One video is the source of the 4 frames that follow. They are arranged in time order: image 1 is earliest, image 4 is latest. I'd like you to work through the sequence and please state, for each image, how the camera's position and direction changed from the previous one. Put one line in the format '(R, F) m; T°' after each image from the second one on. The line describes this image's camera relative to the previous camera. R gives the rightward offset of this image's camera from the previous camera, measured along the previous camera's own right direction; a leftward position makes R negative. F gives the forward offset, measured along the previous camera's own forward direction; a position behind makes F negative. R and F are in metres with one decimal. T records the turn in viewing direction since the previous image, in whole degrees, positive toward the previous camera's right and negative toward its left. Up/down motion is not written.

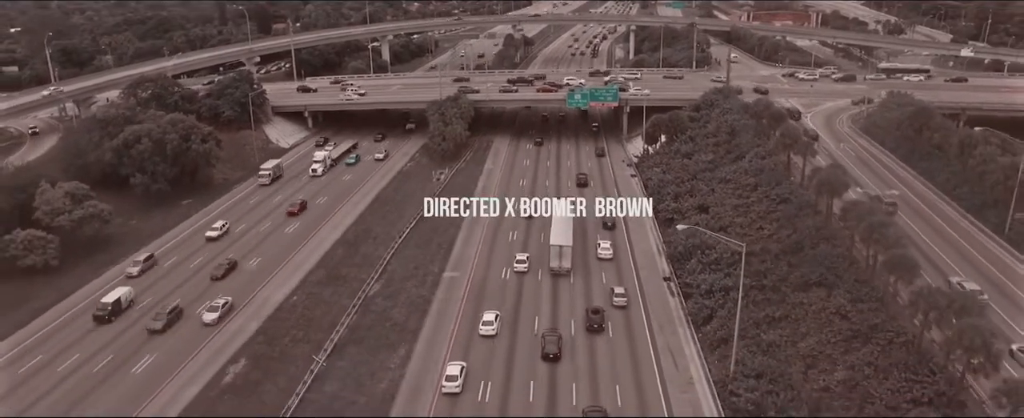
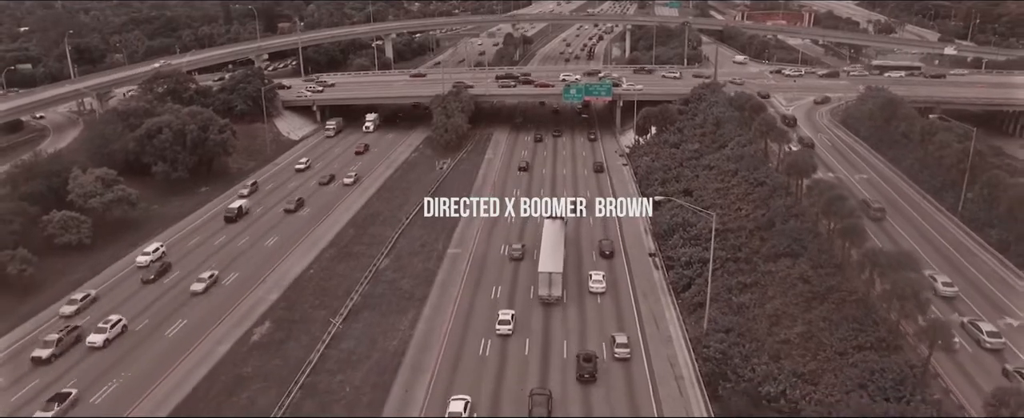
(+0.1, -4.1) m; 0°
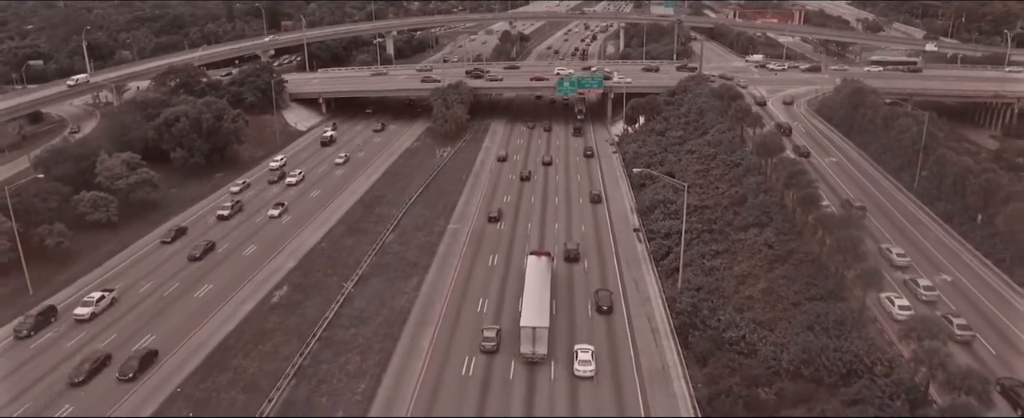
(+0.2, -4.3) m; 0°
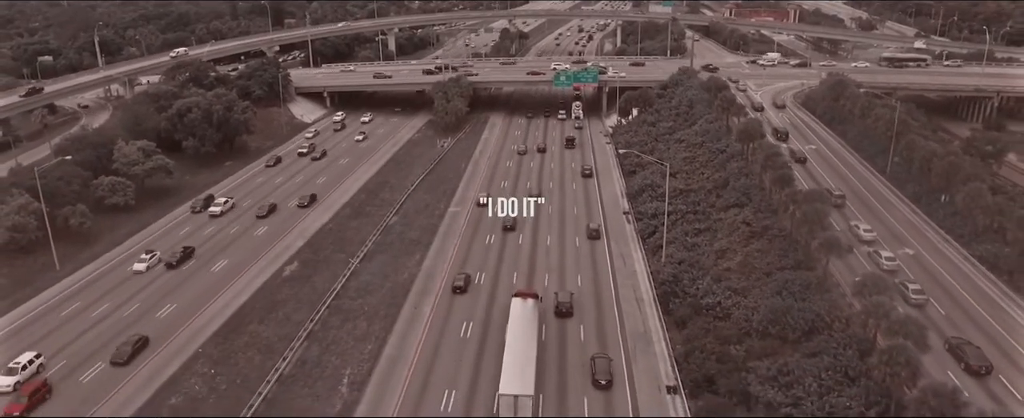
(+0.3, -3.1) m; 0°
